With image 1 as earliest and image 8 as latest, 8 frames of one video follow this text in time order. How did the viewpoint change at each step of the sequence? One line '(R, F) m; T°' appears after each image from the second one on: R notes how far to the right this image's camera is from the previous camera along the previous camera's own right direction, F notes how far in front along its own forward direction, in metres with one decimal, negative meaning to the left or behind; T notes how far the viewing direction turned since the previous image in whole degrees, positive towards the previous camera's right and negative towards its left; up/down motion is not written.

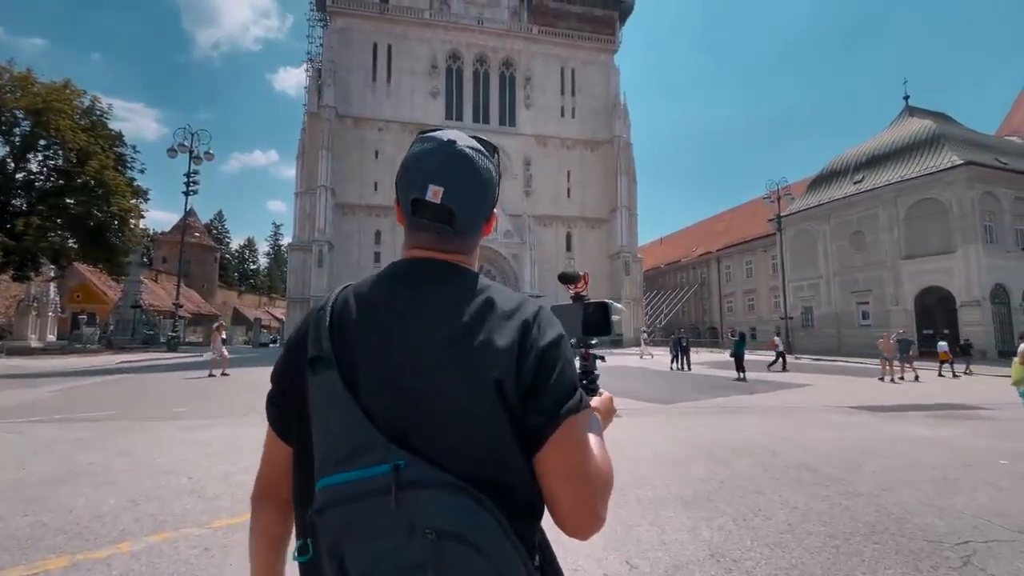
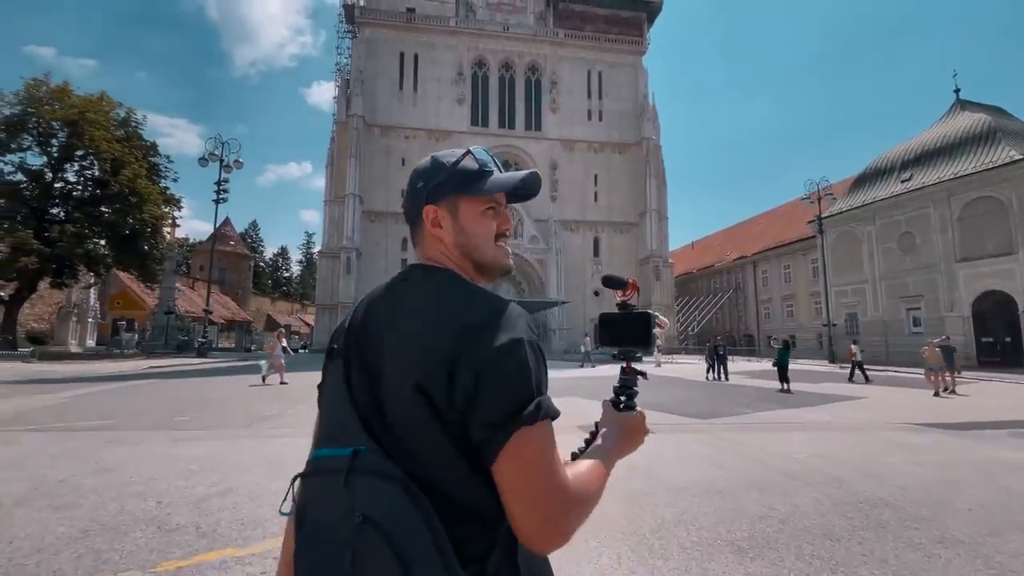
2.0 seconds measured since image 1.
(+0.1, +0.8) m; -3°
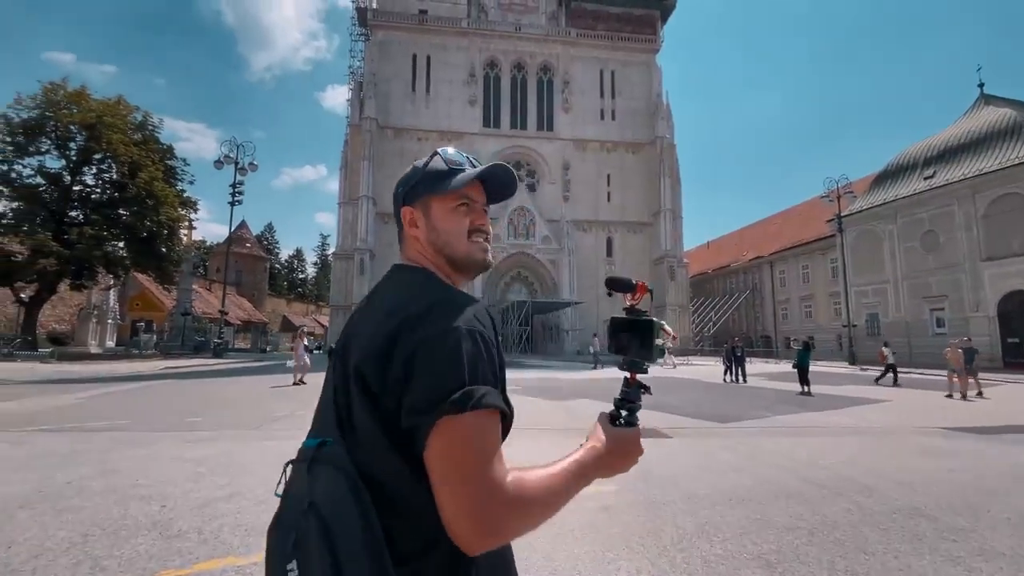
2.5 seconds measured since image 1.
(0.0, +0.2) m; -1°
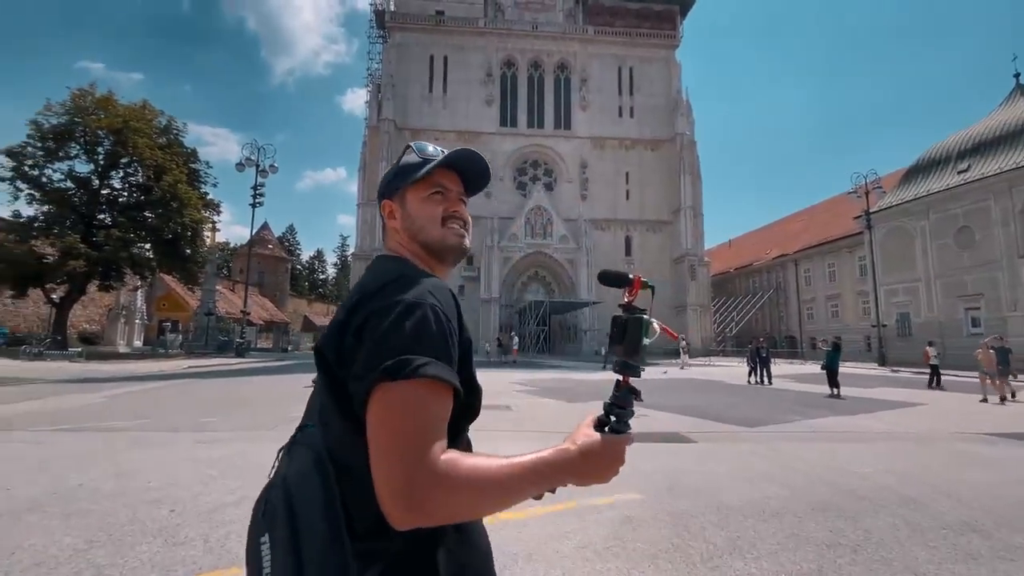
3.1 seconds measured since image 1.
(0.0, +0.2) m; -2°
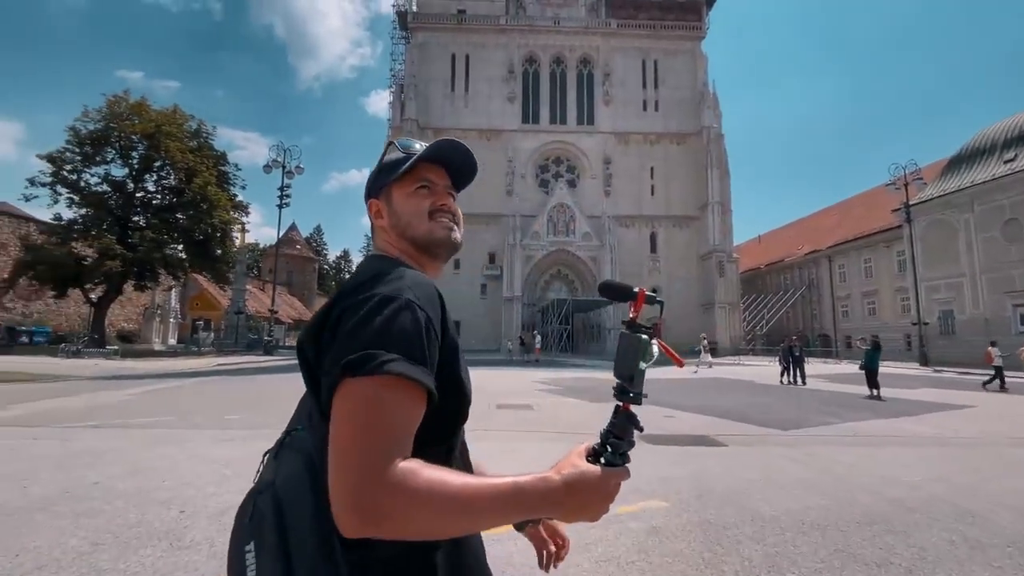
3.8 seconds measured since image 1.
(+0.1, +0.2) m; -3°
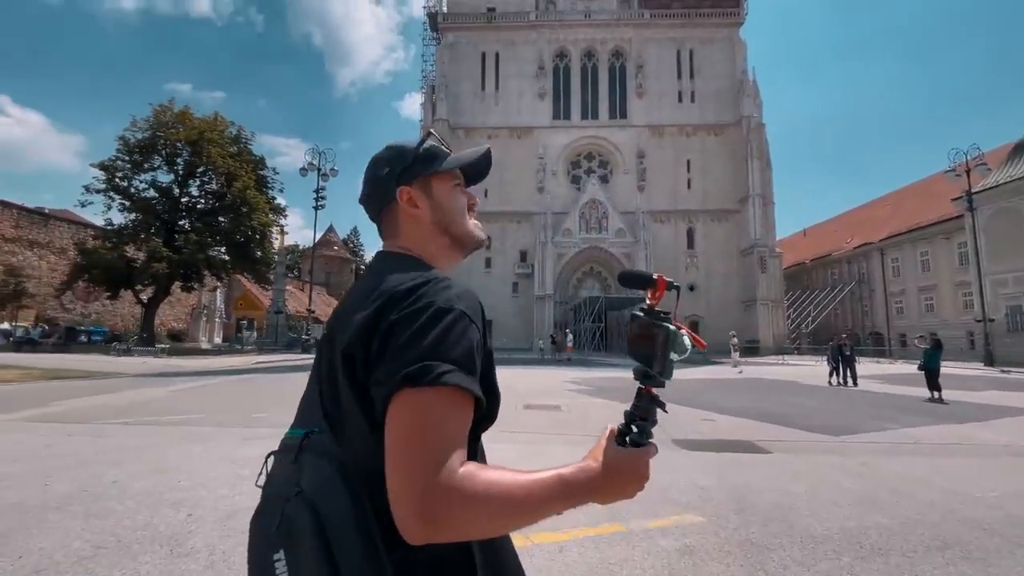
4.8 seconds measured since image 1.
(+0.1, +0.3) m; -4°
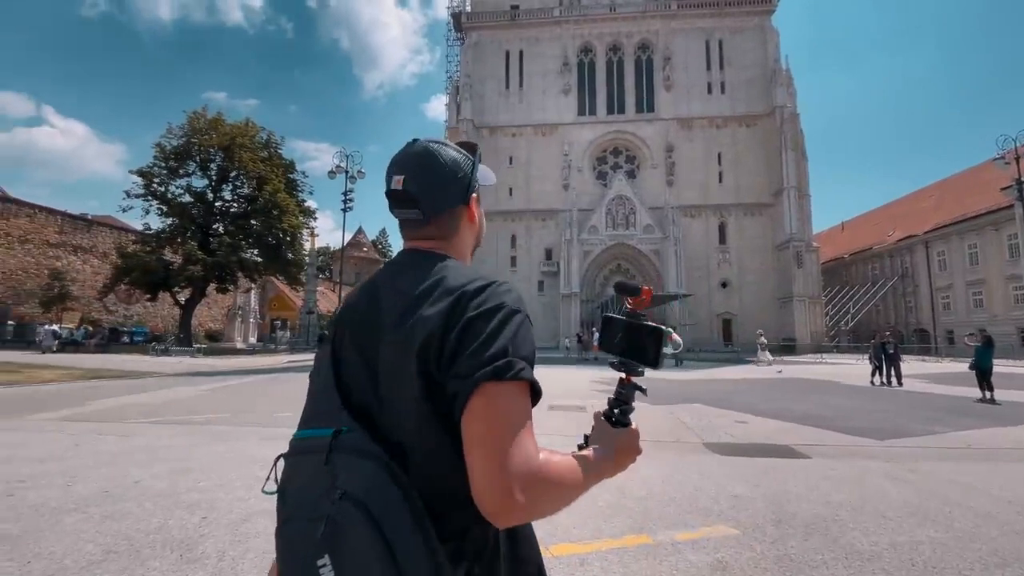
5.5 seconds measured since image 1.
(+0.1, +0.2) m; -3°
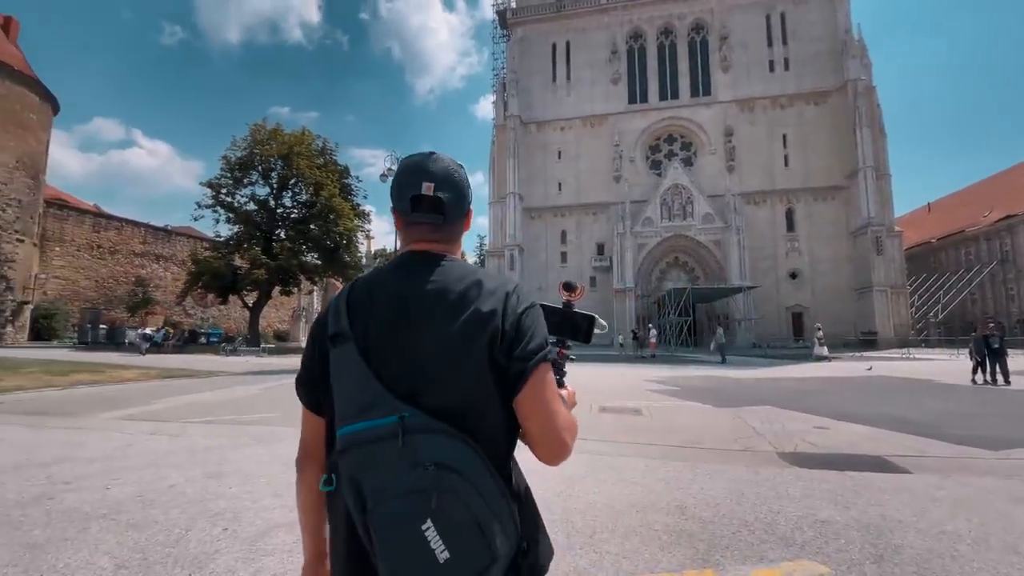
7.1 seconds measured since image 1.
(+0.1, +0.5) m; -6°
